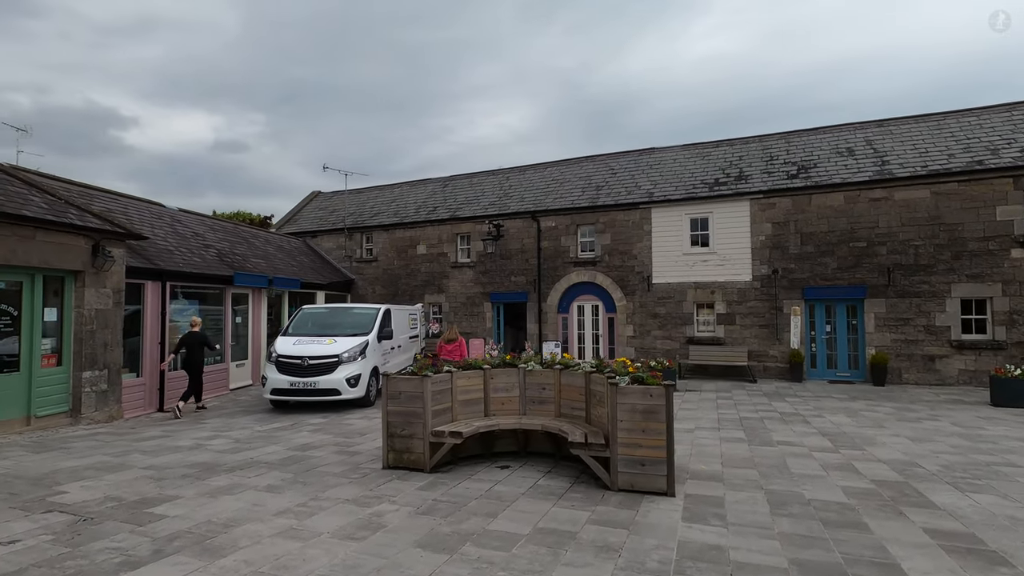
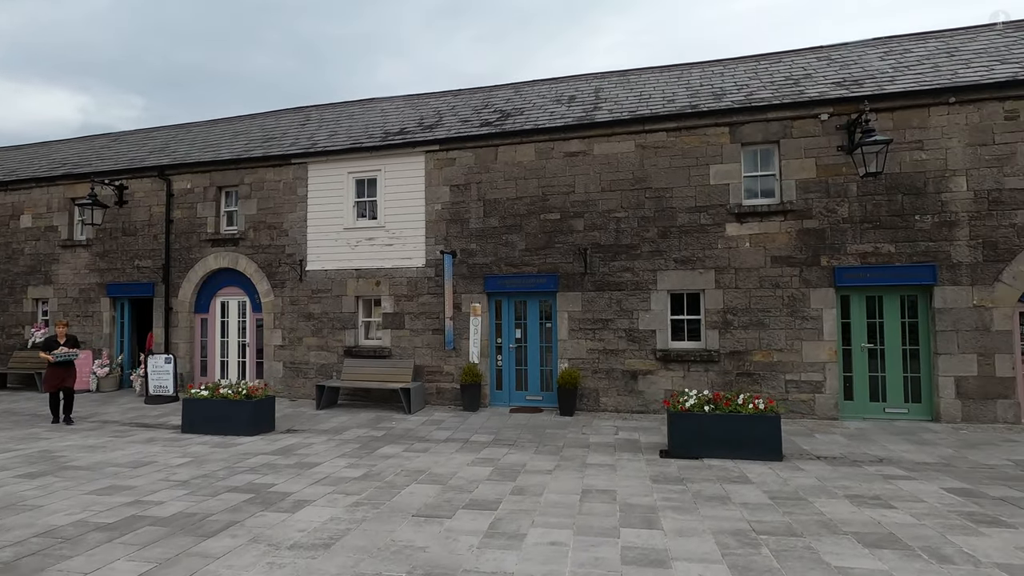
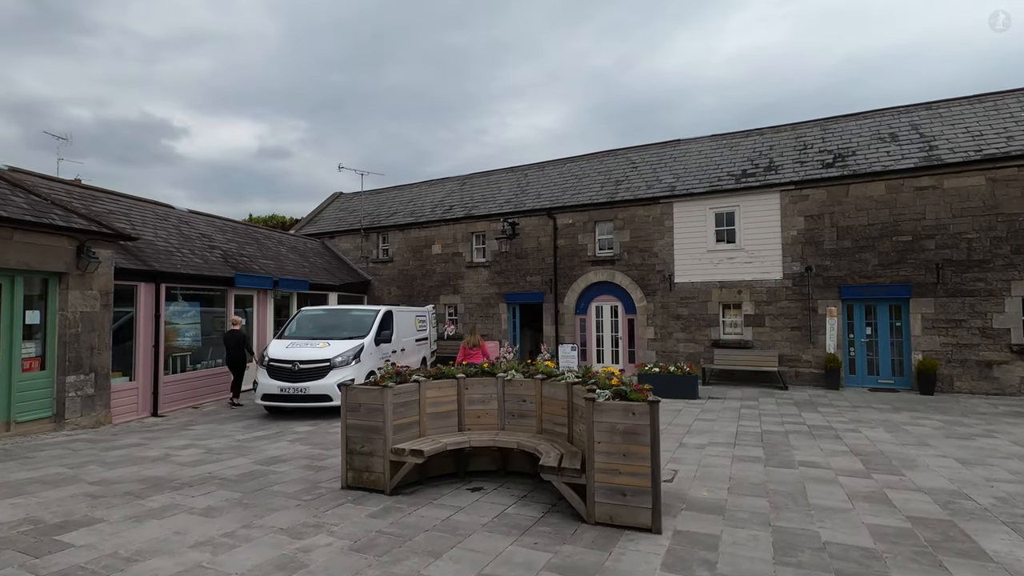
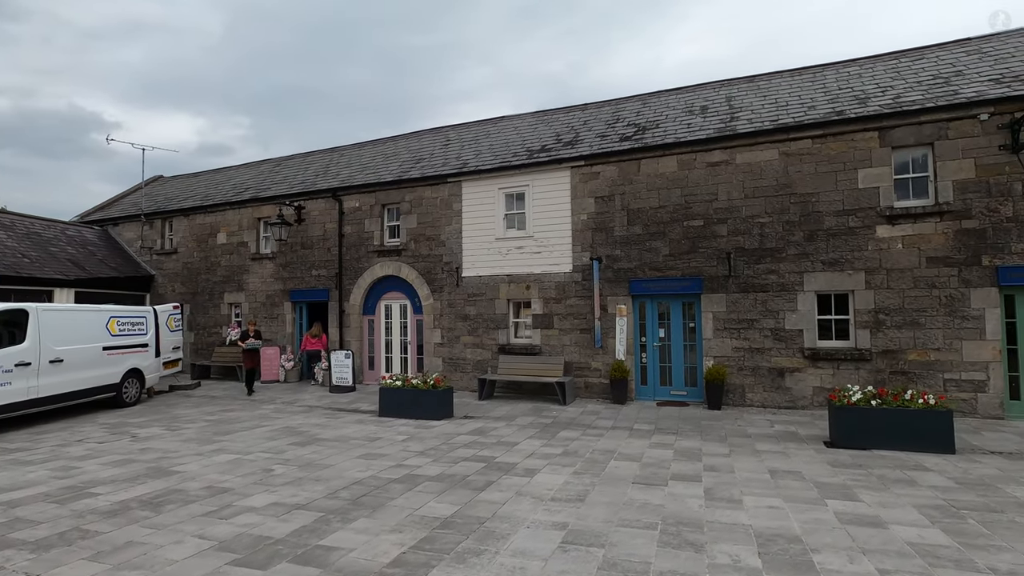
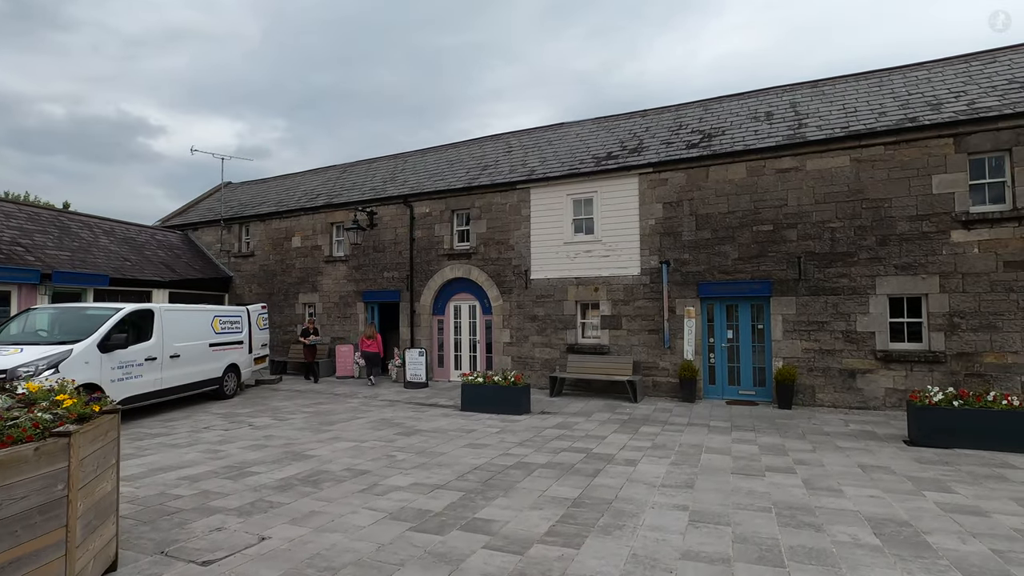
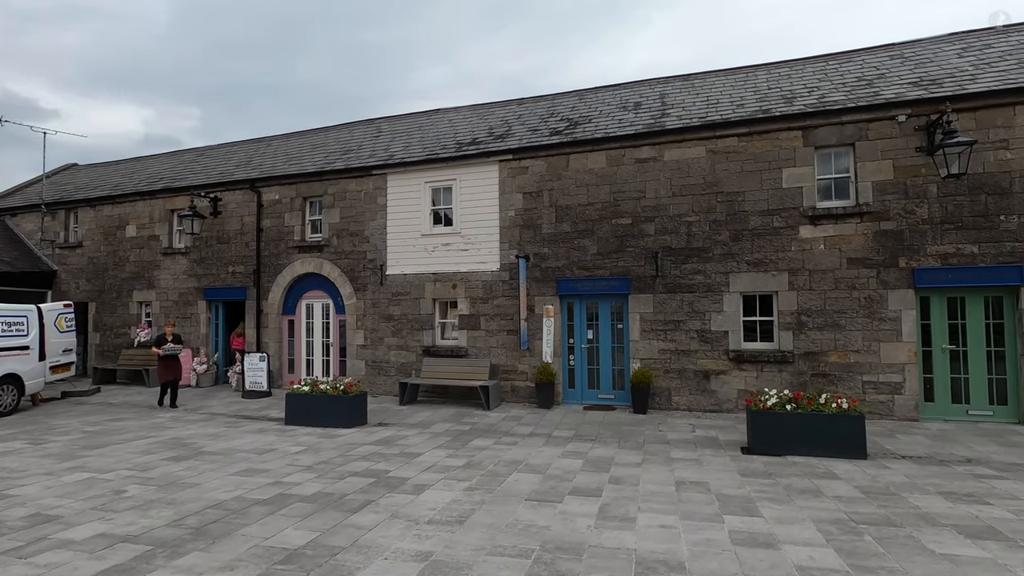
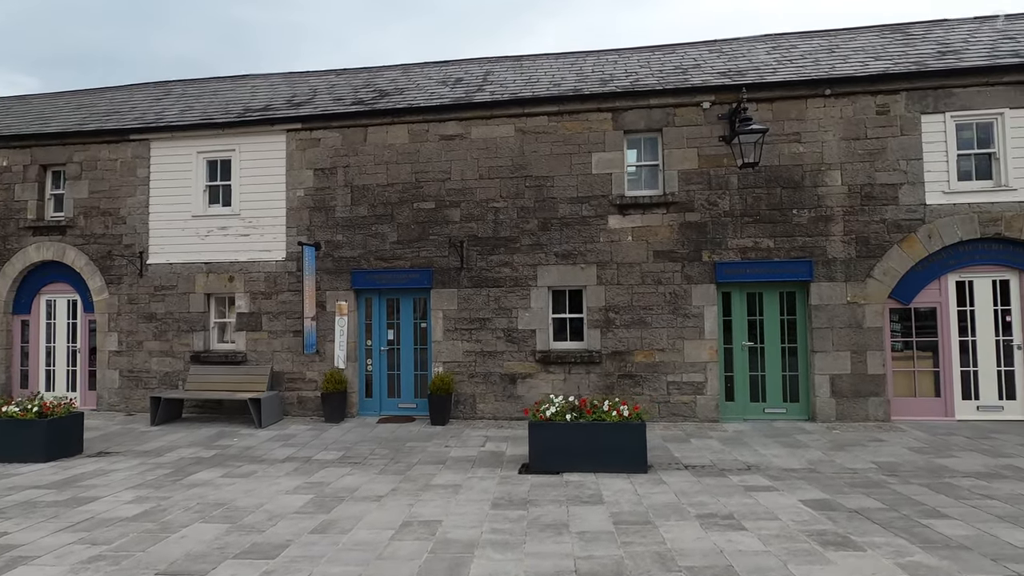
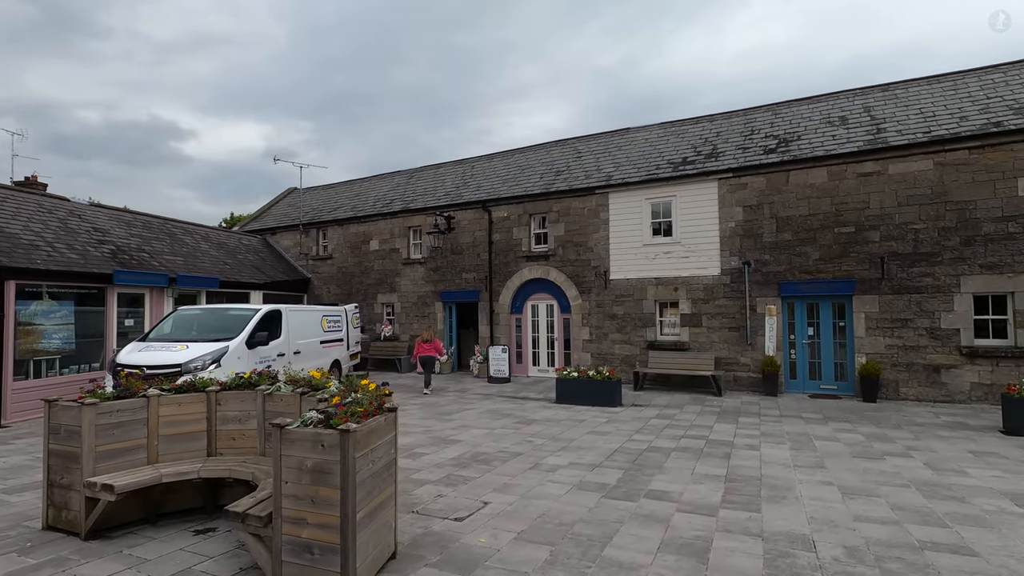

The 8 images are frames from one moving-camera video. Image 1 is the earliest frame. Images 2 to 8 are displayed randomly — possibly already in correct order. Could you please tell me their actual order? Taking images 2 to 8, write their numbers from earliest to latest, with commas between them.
3, 8, 5, 4, 6, 2, 7
